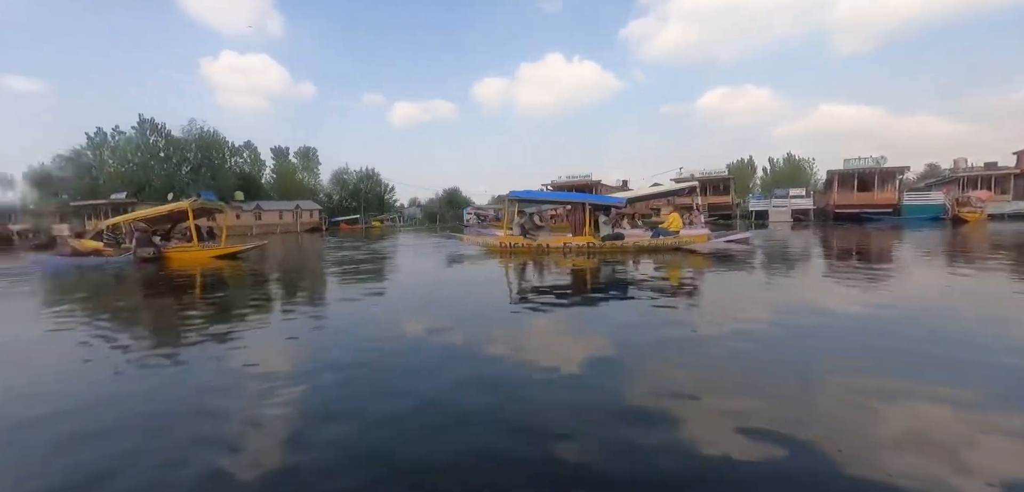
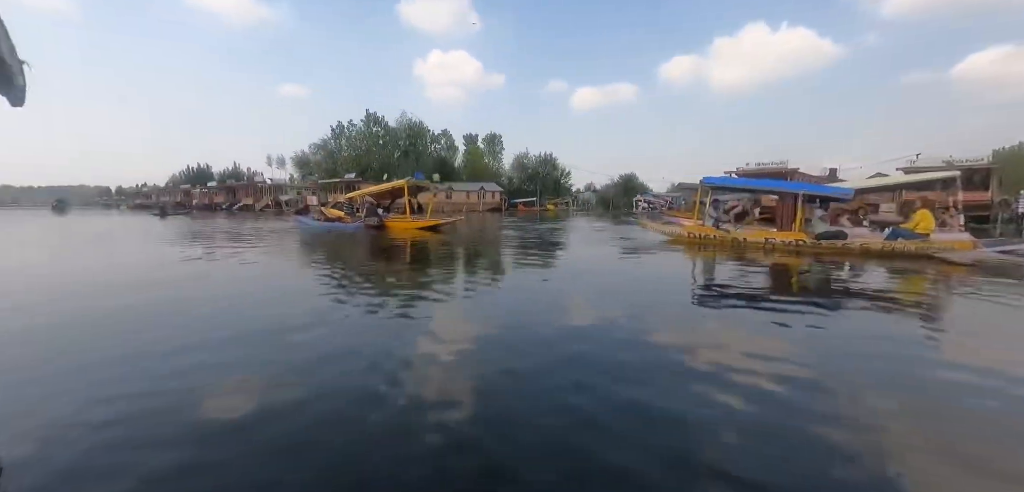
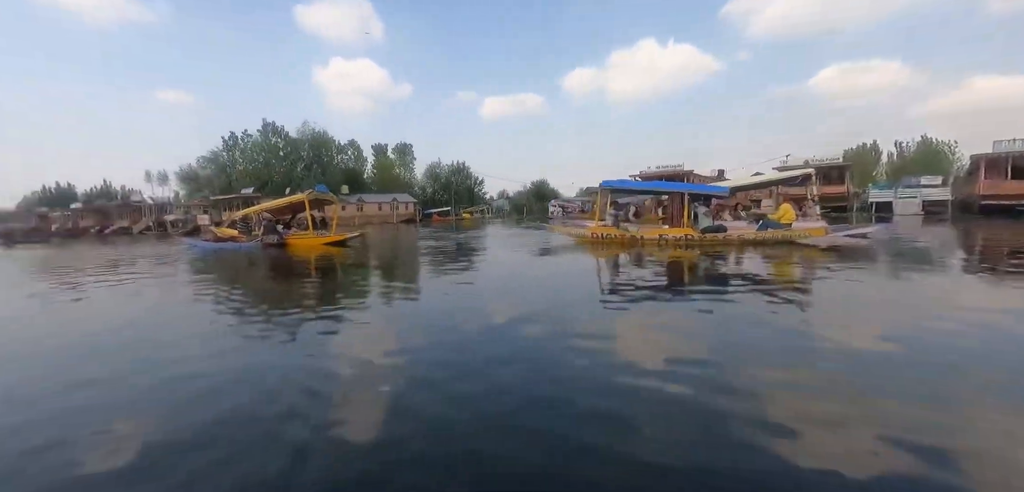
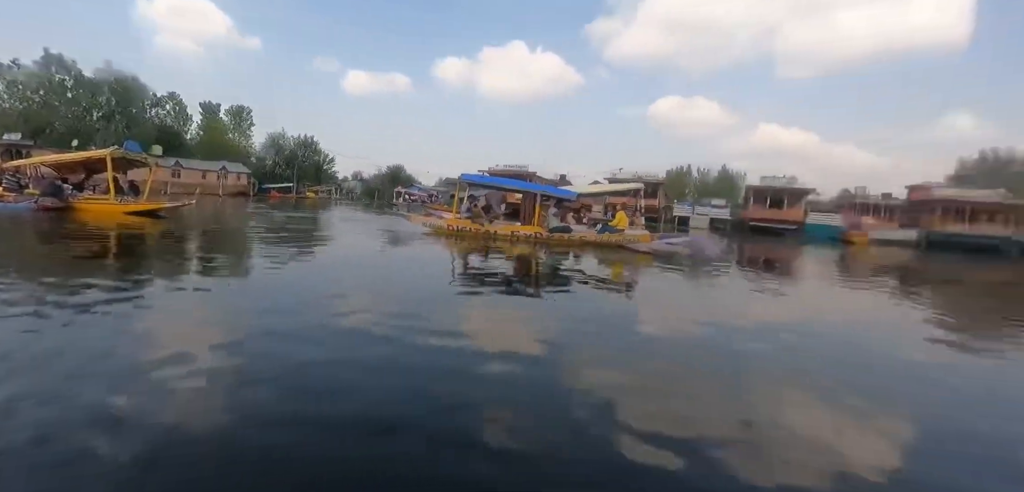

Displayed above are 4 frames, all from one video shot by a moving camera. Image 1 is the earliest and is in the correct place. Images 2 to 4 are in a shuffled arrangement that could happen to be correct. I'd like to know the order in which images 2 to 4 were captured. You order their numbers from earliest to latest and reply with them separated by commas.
3, 2, 4
